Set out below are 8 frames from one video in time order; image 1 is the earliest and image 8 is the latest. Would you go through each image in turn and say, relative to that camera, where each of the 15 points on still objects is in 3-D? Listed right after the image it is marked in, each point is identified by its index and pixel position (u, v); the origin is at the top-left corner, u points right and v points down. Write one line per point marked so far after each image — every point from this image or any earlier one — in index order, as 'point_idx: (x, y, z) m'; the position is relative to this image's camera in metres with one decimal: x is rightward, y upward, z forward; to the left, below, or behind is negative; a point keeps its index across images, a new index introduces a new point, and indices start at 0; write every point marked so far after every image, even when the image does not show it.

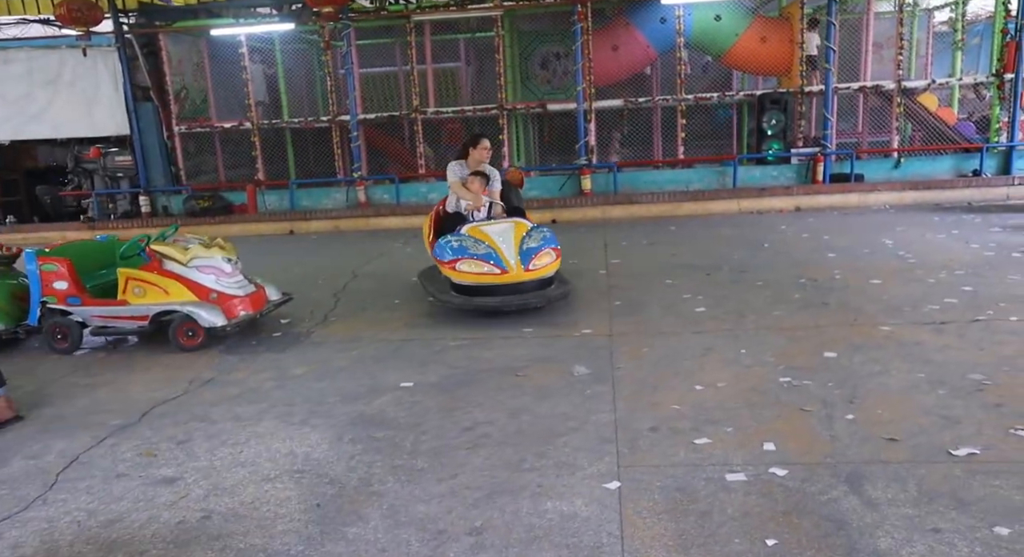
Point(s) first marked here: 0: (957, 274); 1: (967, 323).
0: (+3.0, 0.0, +4.9) m
1: (+2.4, -0.2, +3.8) m
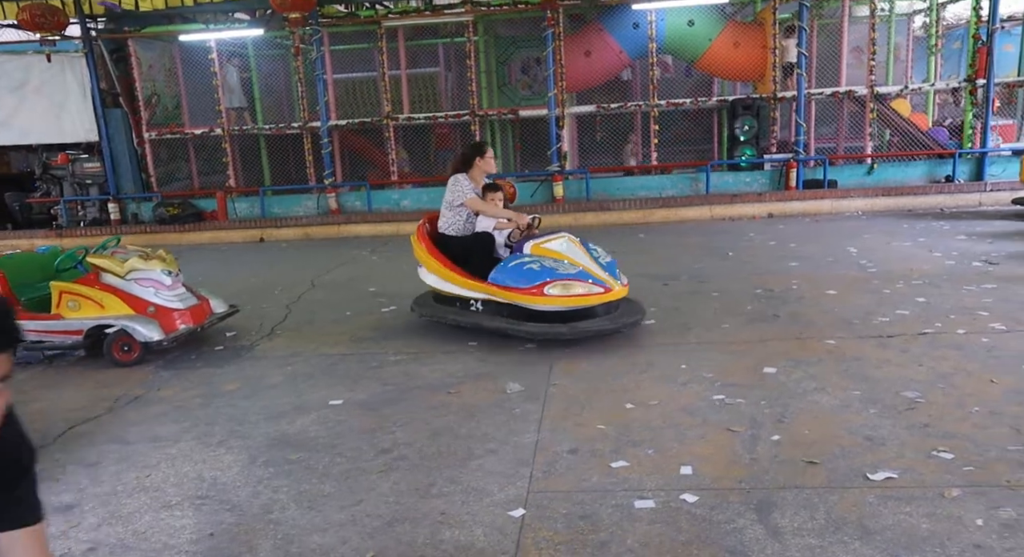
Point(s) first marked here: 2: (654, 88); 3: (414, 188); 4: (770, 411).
0: (+2.7, 0.0, +4.8) m
1: (+2.1, -0.3, +3.8) m
2: (+1.7, +2.3, +8.7) m
3: (-1.3, +1.2, +9.3) m
4: (+1.1, -0.5, +2.9) m
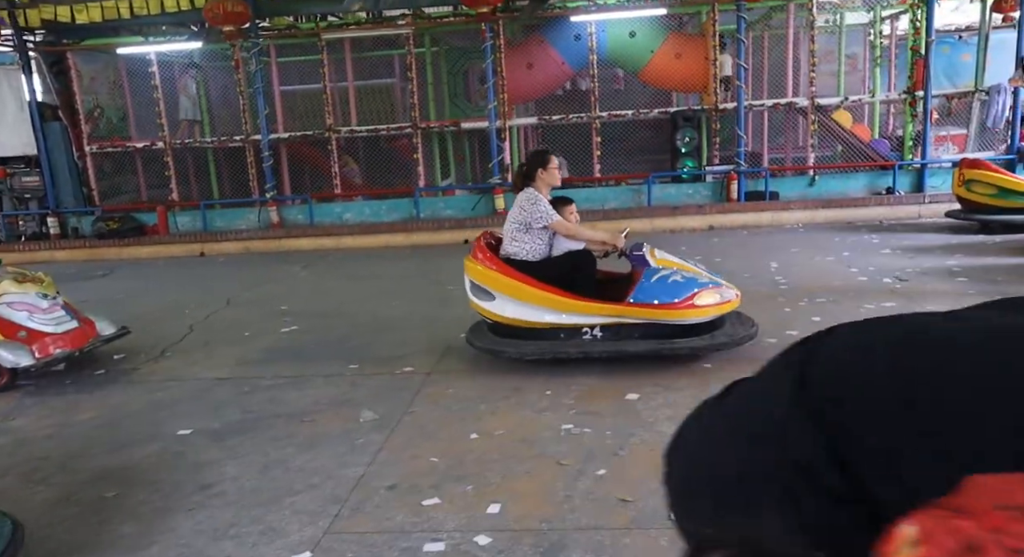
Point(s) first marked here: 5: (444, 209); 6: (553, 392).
0: (+2.0, -0.2, +4.8) m
1: (+1.4, -0.4, +3.7) m
2: (+1.0, +2.2, +8.7) m
3: (-2.0, +1.0, +9.2) m
4: (+0.4, -0.6, +2.9) m
5: (-0.9, +0.9, +9.1) m
6: (+0.2, -0.5, +3.5) m
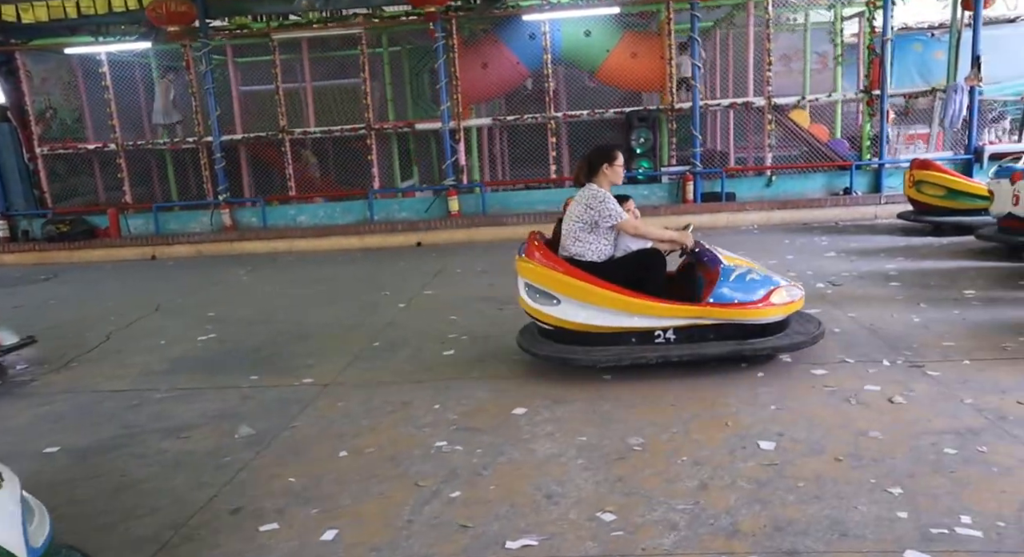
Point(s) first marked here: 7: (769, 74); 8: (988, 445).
0: (+1.5, -0.2, +4.7) m
1: (+0.9, -0.5, +3.6) m
2: (+0.5, +2.1, +8.6) m
3: (-2.5, +0.9, +9.1) m
4: (-0.1, -0.7, +2.8) m
5: (-1.4, +0.8, +9.0) m
6: (-0.3, -0.6, +3.4) m
7: (+3.0, +2.5, +8.4) m
8: (+1.7, -0.6, +2.6) m
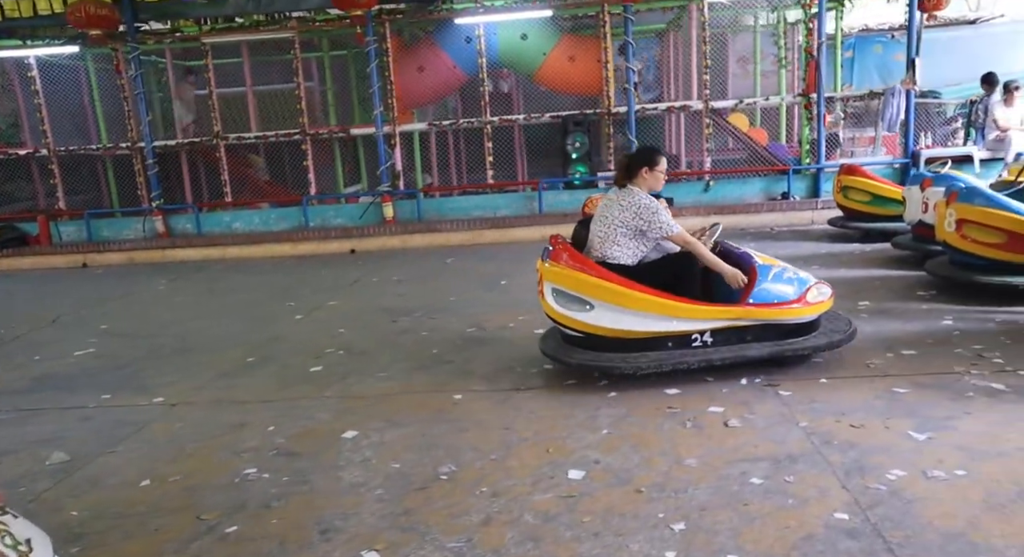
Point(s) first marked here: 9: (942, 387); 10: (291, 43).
0: (+0.7, -0.3, +4.5) m
1: (+0.2, -0.5, +3.5) m
2: (-0.3, +2.1, +8.4) m
3: (-3.3, +0.9, +9.0) m
4: (-0.9, -0.8, +2.6) m
5: (-2.2, +0.7, +8.8) m
6: (-1.1, -0.7, +3.2) m
7: (+2.2, +2.4, +8.3) m
8: (+1.0, -0.7, +2.5) m
9: (+1.9, -0.5, +3.1) m
10: (-2.6, +2.8, +8.5) m
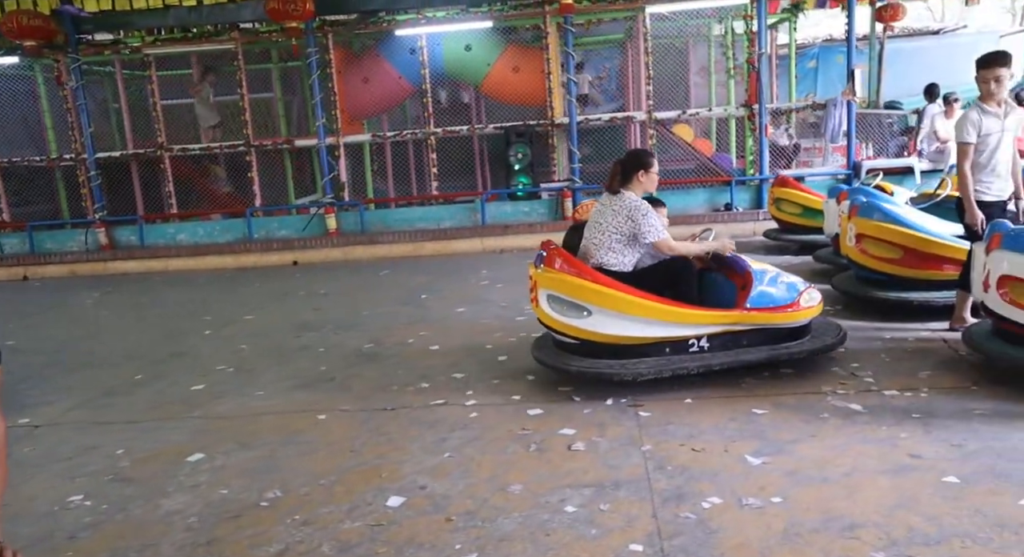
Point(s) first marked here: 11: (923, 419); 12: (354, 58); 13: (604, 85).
0: (+0.1, -0.4, +4.5) m
1: (-0.5, -0.6, +3.4) m
2: (-1.0, +1.9, +8.4) m
3: (-4.0, +0.7, +8.9) m
4: (-1.5, -0.9, +2.6) m
5: (-2.9, +0.6, +8.8) m
6: (-1.7, -0.8, +3.2) m
7: (+1.6, +2.3, +8.2) m
8: (+0.3, -0.7, +2.4) m
9: (+1.2, -0.6, +3.1) m
10: (-3.3, +2.7, +8.5) m
11: (+1.6, -0.6, +2.9) m
12: (-1.9, +2.6, +8.6) m
13: (+1.3, +2.4, +8.9) m
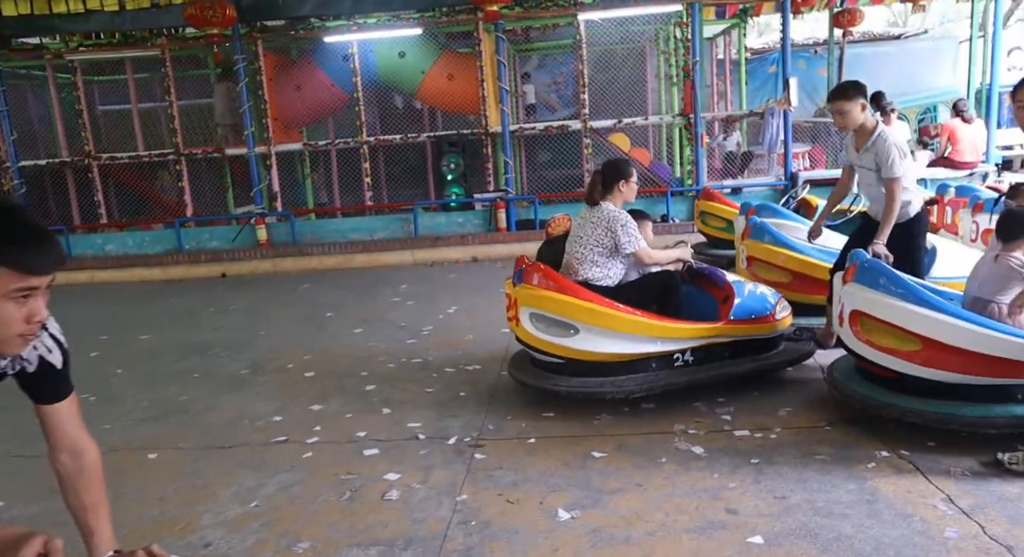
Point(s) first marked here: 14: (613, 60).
0: (-0.6, -0.5, +4.3) m
1: (-1.2, -0.8, +3.2) m
2: (-1.7, +1.8, +8.2) m
3: (-4.7, +0.6, +8.7) m
4: (-2.2, -1.0, +2.4) m
5: (-3.6, +0.5, +8.6) m
6: (-2.4, -0.9, +3.0) m
7: (+0.8, +2.1, +8.1) m
8: (-0.4, -0.9, +2.2) m
9: (+0.5, -0.7, +2.9) m
10: (-4.0, +2.5, +8.3) m
11: (+0.9, -0.7, +2.7) m
12: (-2.6, +2.5, +8.4) m
13: (+0.6, +2.3, +8.7) m
14: (+1.2, +2.6, +8.6) m
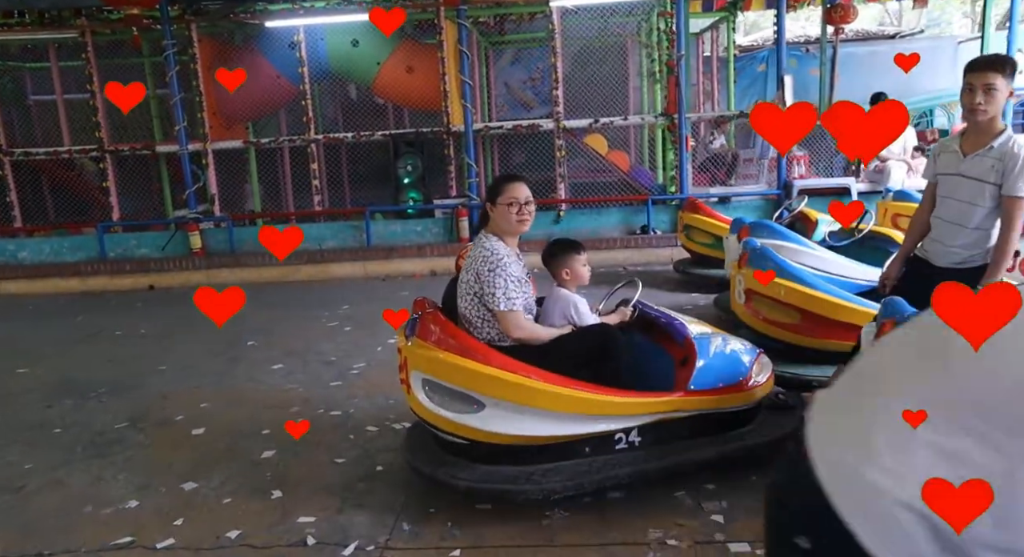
0: (-0.9, -0.7, +3.5) m
1: (-1.4, -0.9, +2.4) m
2: (-2.1, +1.6, +7.4) m
3: (-5.1, +0.5, +7.8) m
4: (-2.4, -1.1, +1.5) m
5: (-4.0, +0.3, +7.7) m
6: (-2.7, -1.0, +2.1) m
7: (+0.5, +2.0, +7.3) m
8: (-0.6, -1.1, +1.4) m
9: (+0.3, -0.9, +2.1) m
10: (-4.4, +2.4, +7.4) m
11: (+0.7, -0.9, +1.9) m
12: (-3.0, +2.4, +7.5) m
13: (+0.2, +2.1, +7.9) m
14: (+0.8, +2.5, +7.8) m
